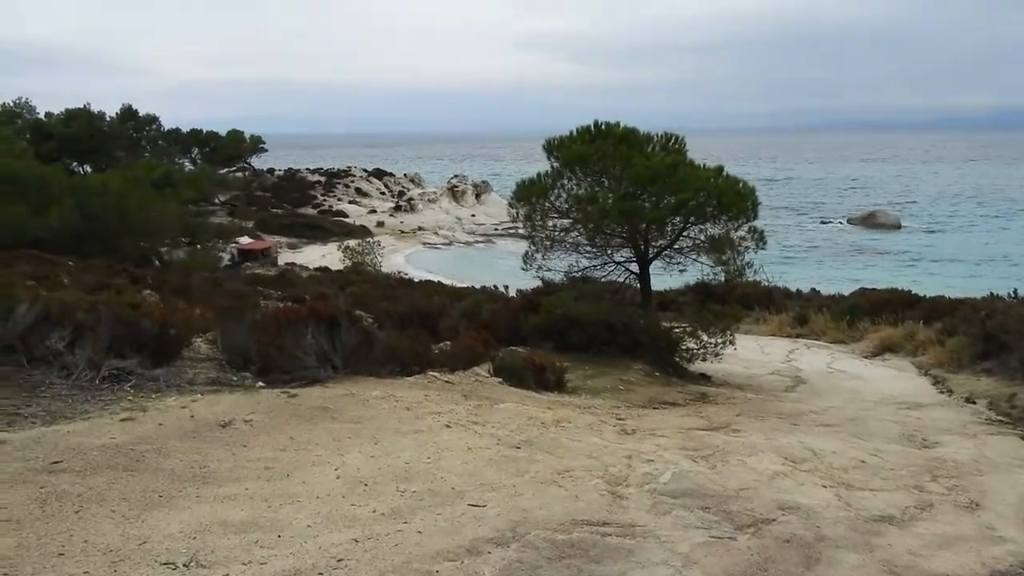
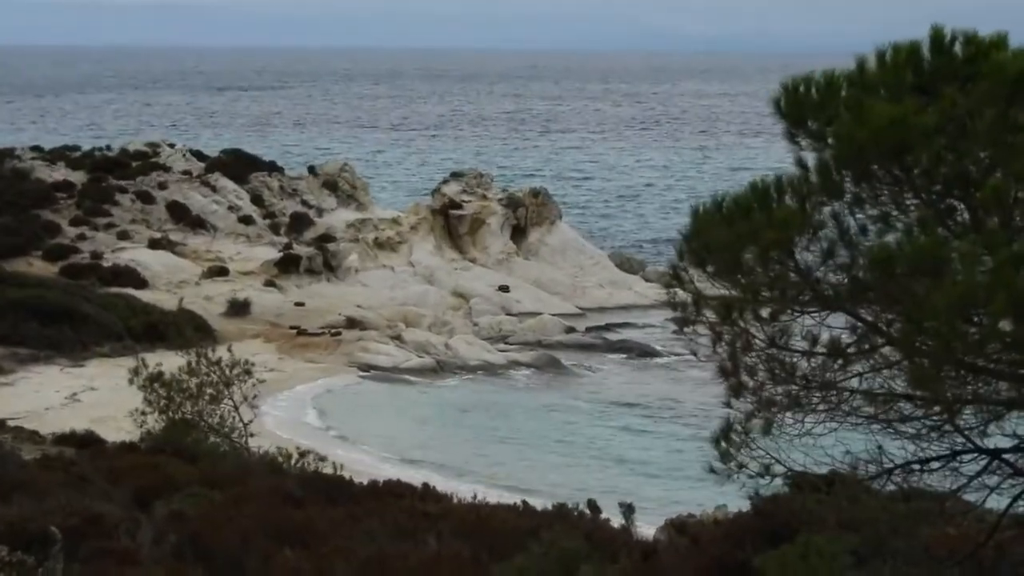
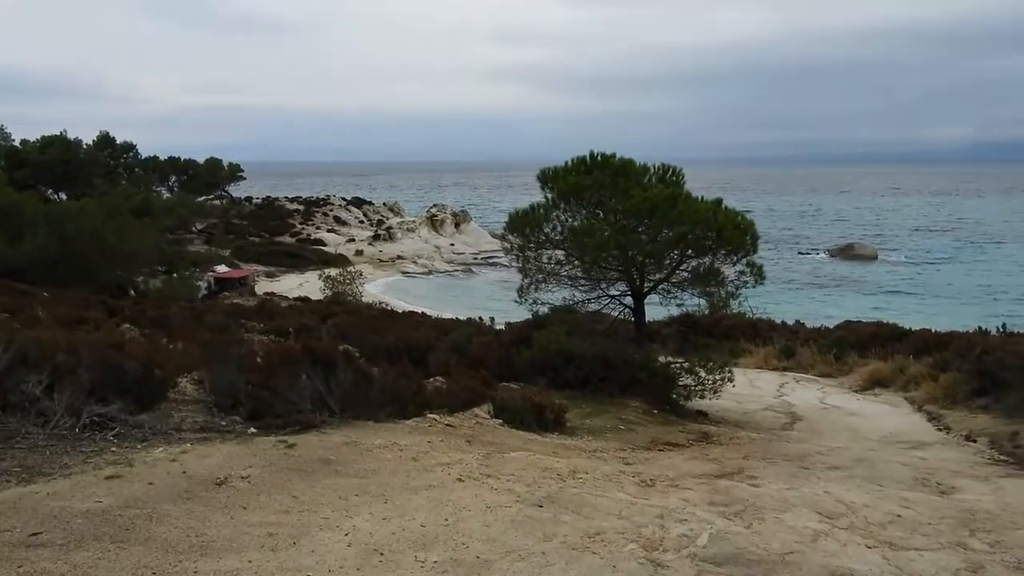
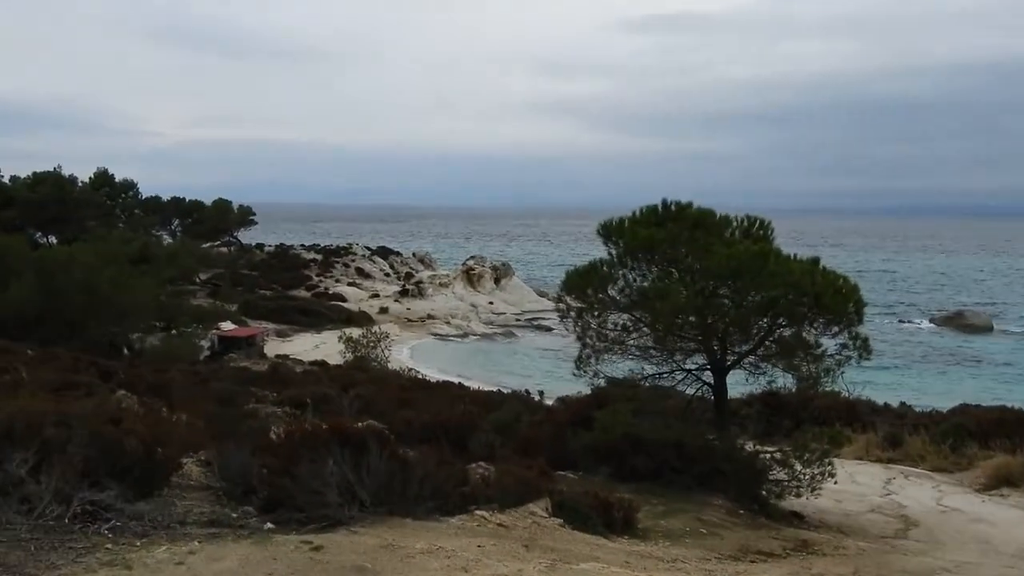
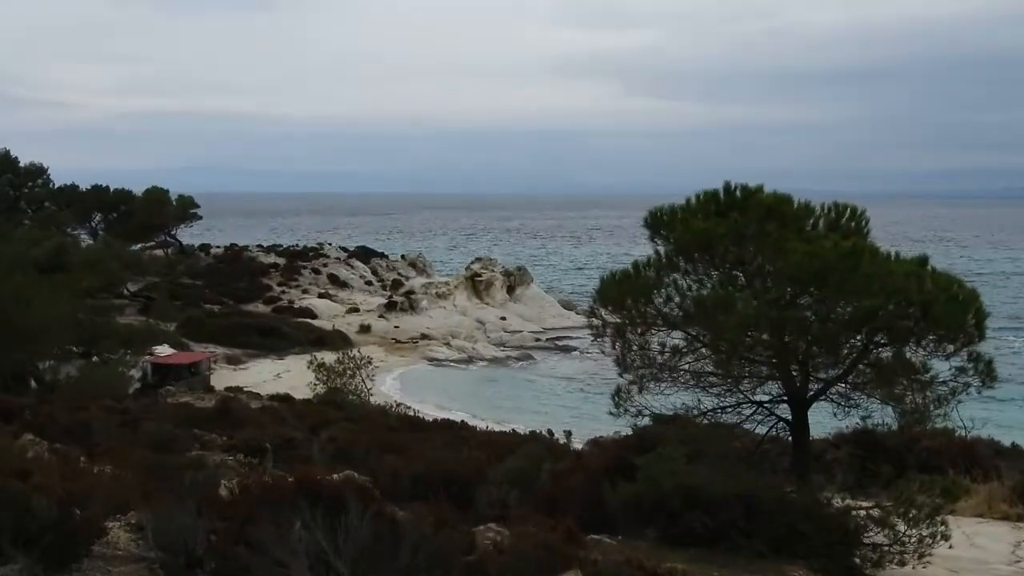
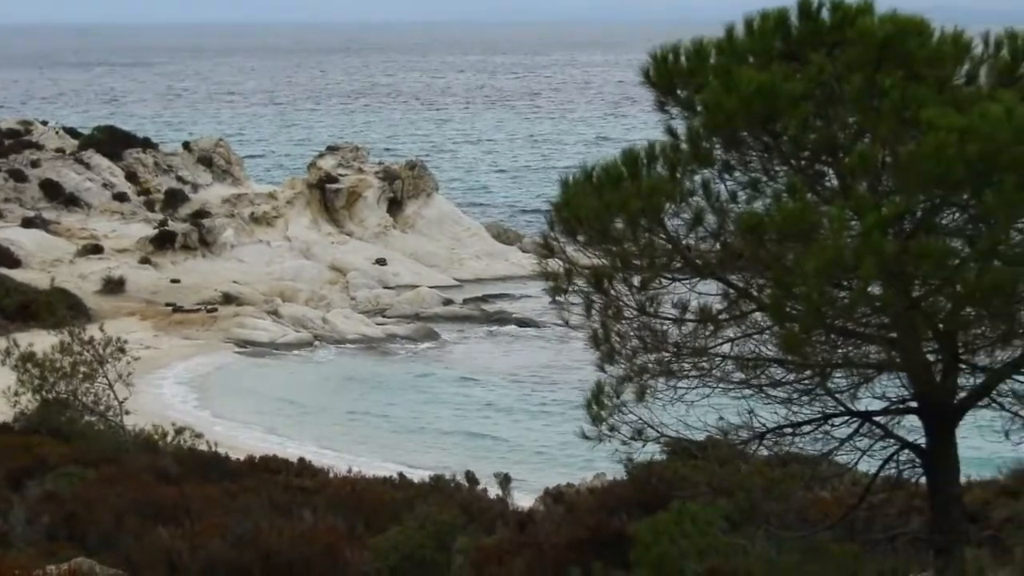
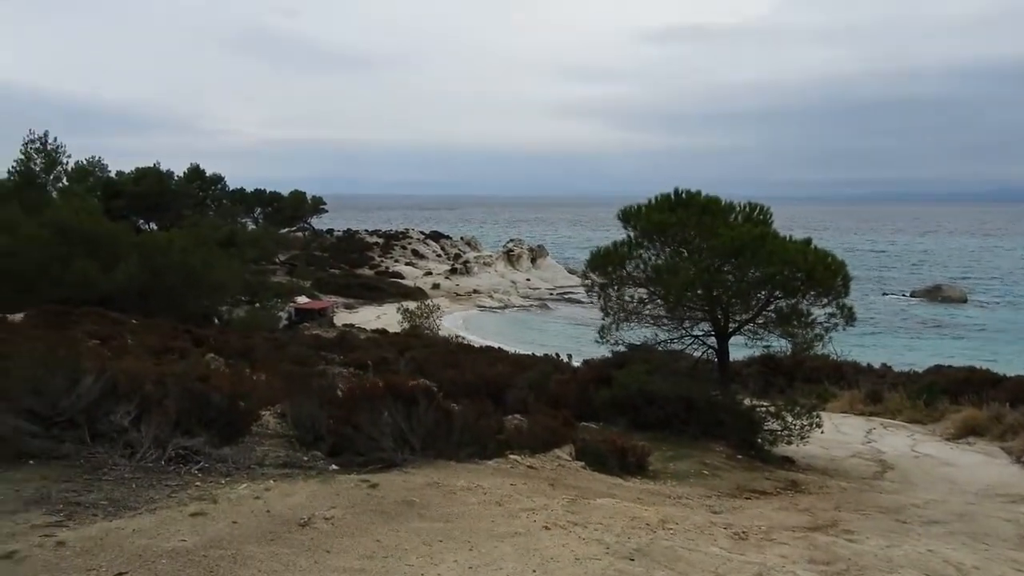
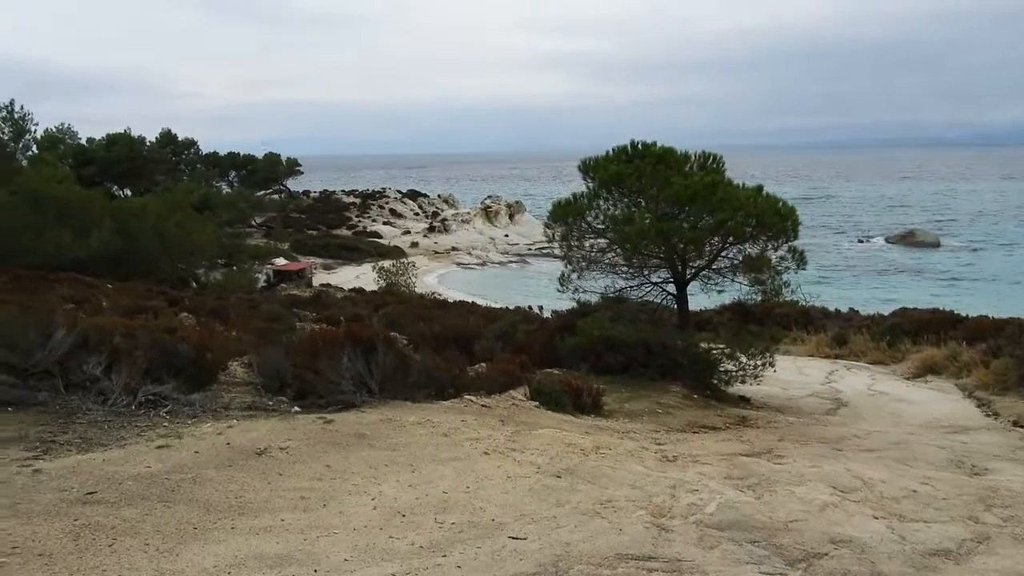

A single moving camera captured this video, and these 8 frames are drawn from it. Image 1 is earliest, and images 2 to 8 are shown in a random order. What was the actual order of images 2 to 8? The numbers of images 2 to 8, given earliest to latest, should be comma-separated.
8, 3, 7, 4, 5, 2, 6
